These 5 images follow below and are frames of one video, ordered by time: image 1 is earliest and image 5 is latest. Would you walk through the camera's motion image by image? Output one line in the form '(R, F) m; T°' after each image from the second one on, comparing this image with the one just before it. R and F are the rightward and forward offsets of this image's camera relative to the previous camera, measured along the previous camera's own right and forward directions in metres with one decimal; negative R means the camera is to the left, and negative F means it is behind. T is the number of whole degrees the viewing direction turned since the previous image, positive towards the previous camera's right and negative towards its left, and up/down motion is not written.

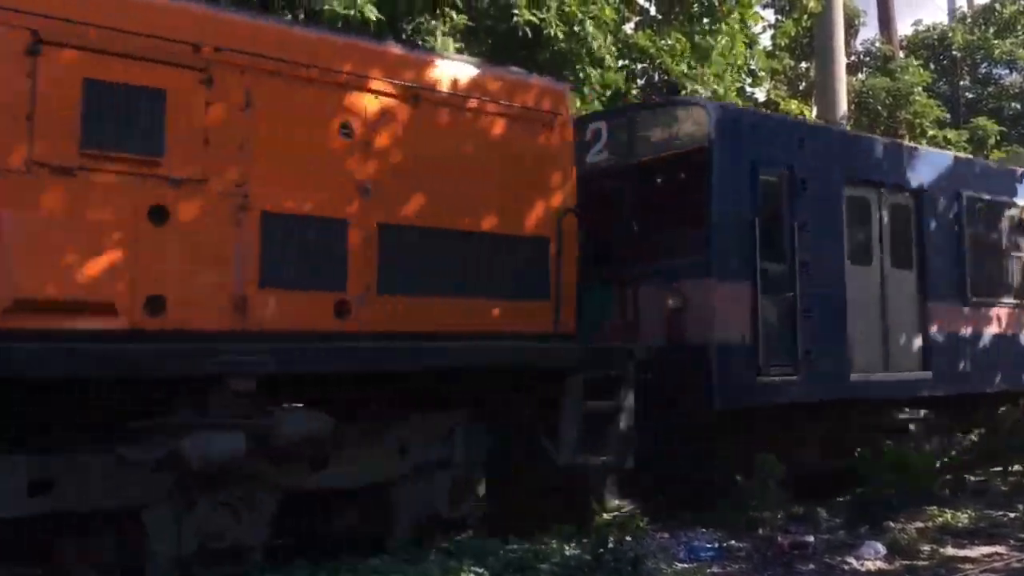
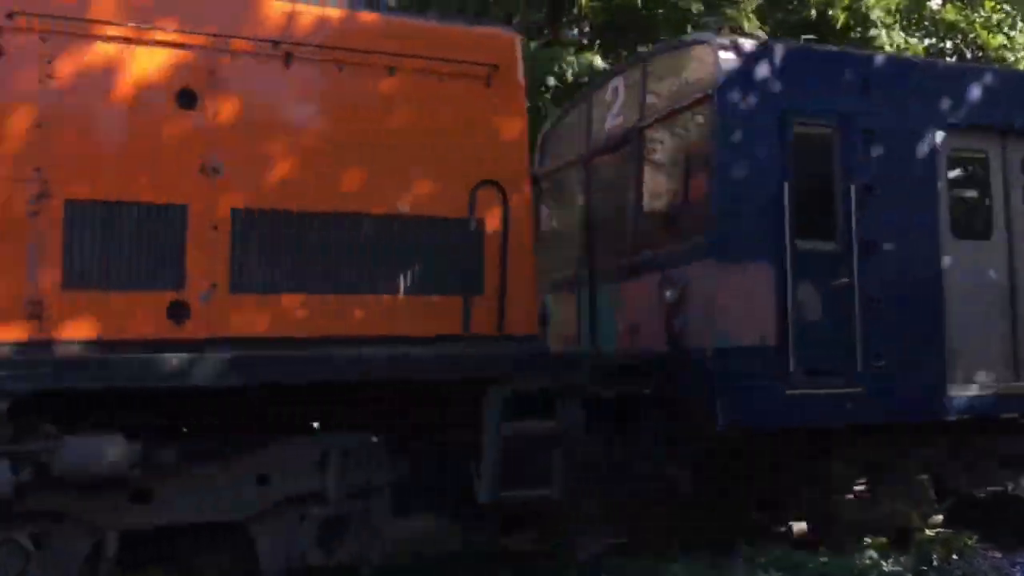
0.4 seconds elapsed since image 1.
(+0.9, +0.7) m; -16°
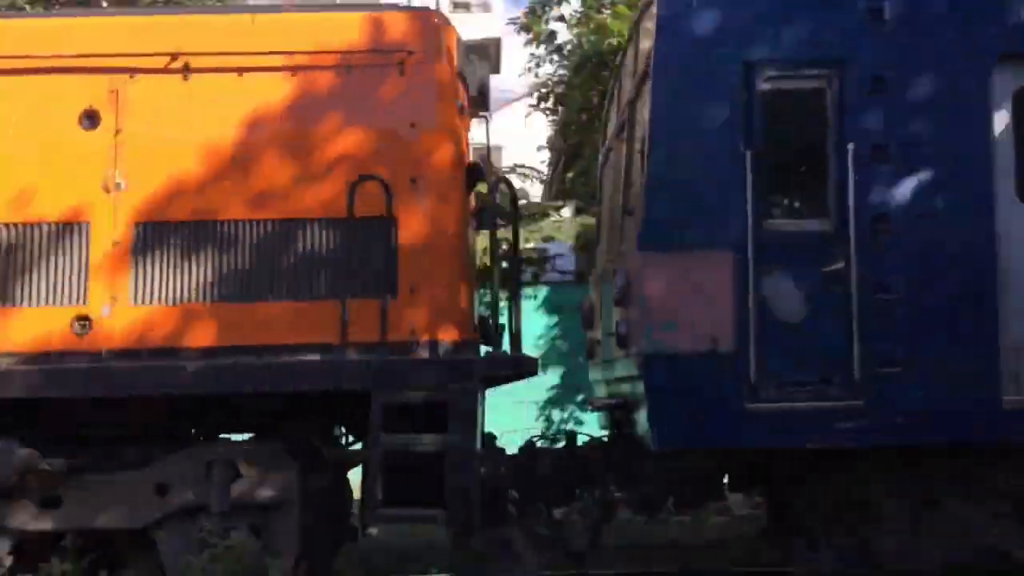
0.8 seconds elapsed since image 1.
(+1.0, +0.4) m; -20°
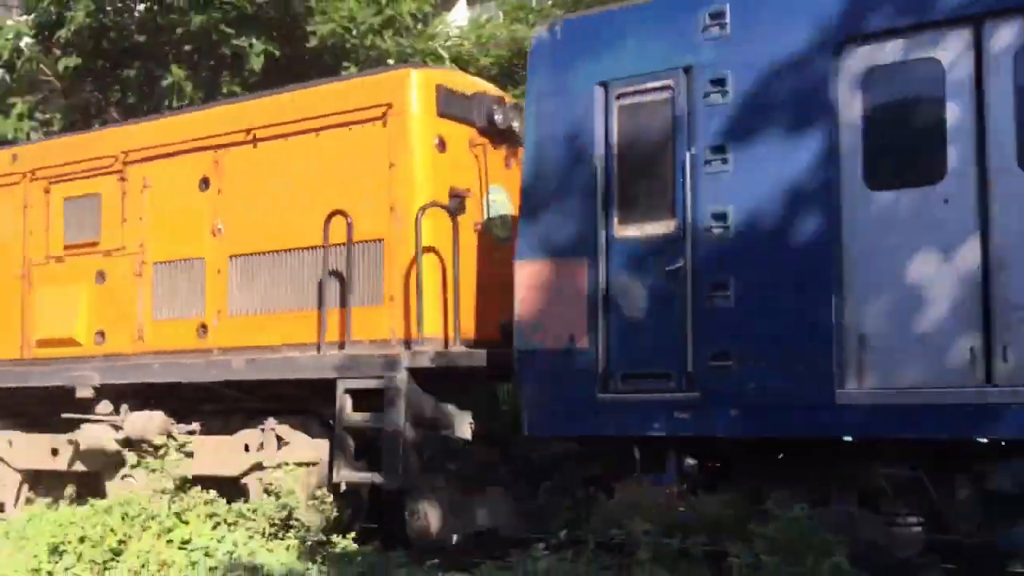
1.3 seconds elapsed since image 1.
(+1.5, 0.0) m; -29°
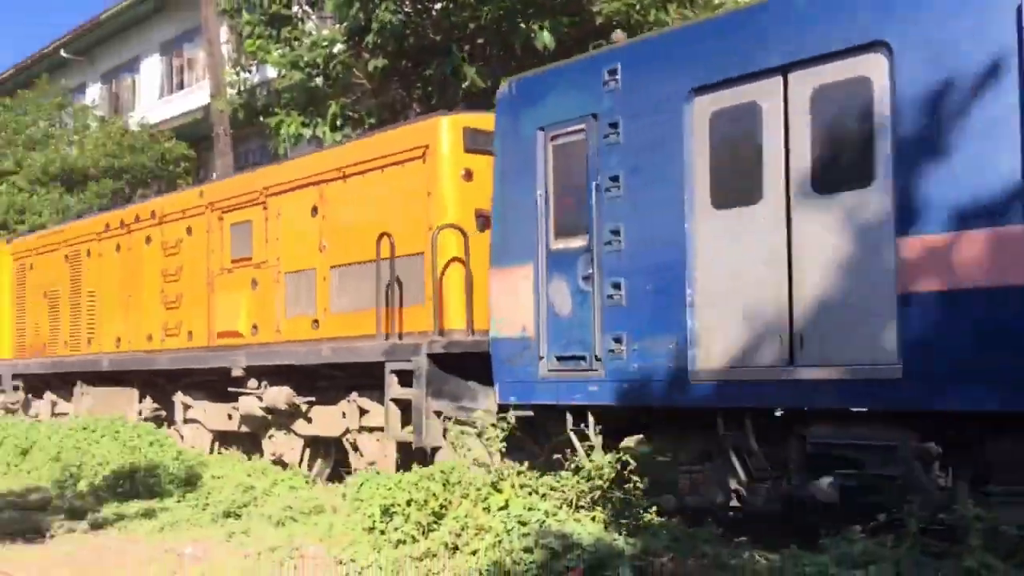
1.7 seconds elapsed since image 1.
(+1.0, -0.6) m; -16°
